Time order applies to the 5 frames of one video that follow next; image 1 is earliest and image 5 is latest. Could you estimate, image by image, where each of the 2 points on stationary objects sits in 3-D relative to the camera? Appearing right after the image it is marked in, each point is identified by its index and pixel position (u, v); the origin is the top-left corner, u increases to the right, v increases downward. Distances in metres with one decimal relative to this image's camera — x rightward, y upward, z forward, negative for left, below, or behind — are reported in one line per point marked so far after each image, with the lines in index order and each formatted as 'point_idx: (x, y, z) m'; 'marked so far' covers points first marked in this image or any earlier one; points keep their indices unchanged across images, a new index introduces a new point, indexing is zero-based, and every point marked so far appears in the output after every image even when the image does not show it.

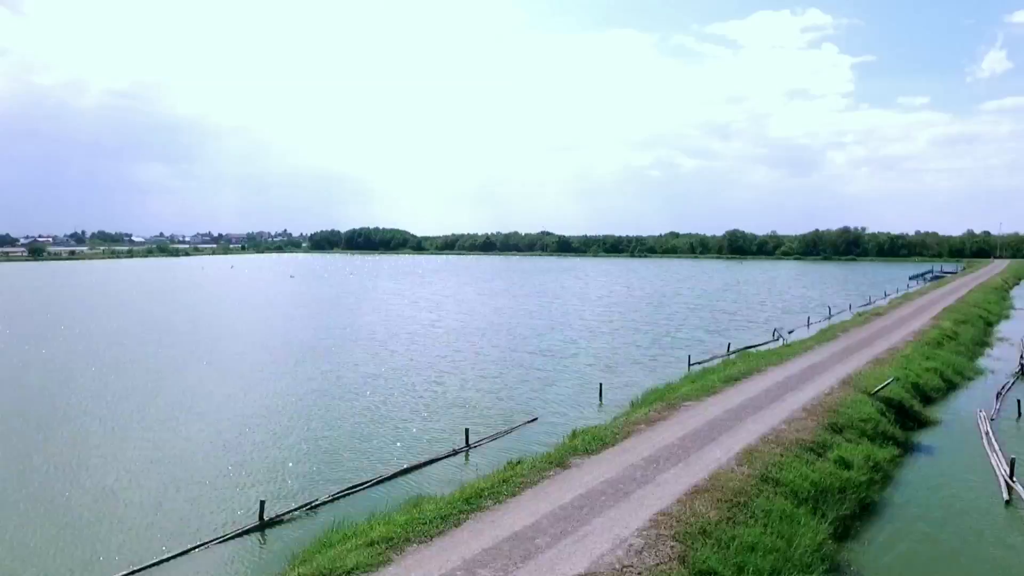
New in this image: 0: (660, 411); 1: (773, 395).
0: (+3.8, -3.2, +16.7) m
1: (+7.2, -3.0, +18.1) m
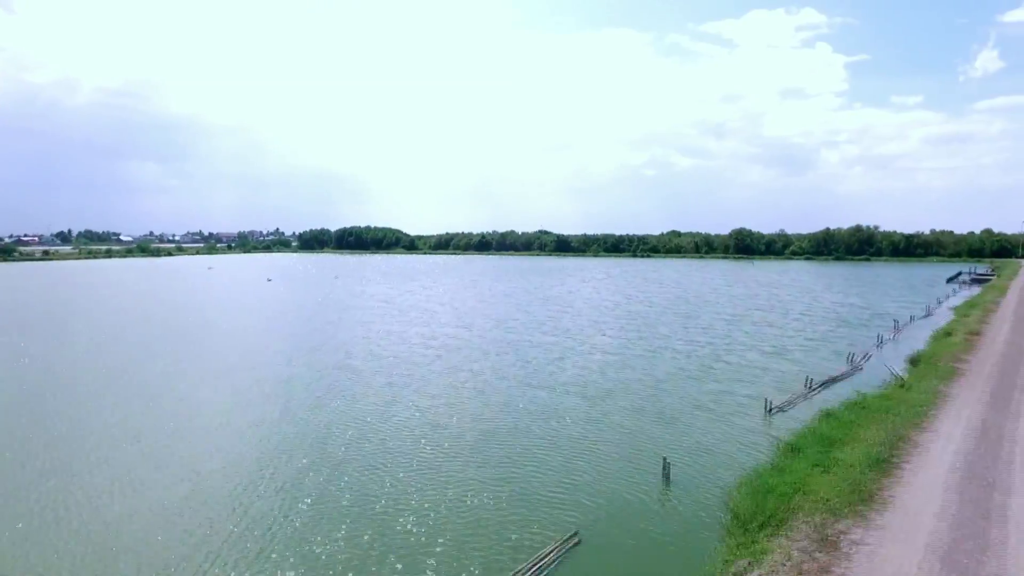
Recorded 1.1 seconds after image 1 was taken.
0: (+4.3, -3.8, +9.4) m
1: (+7.7, -3.5, +10.8) m
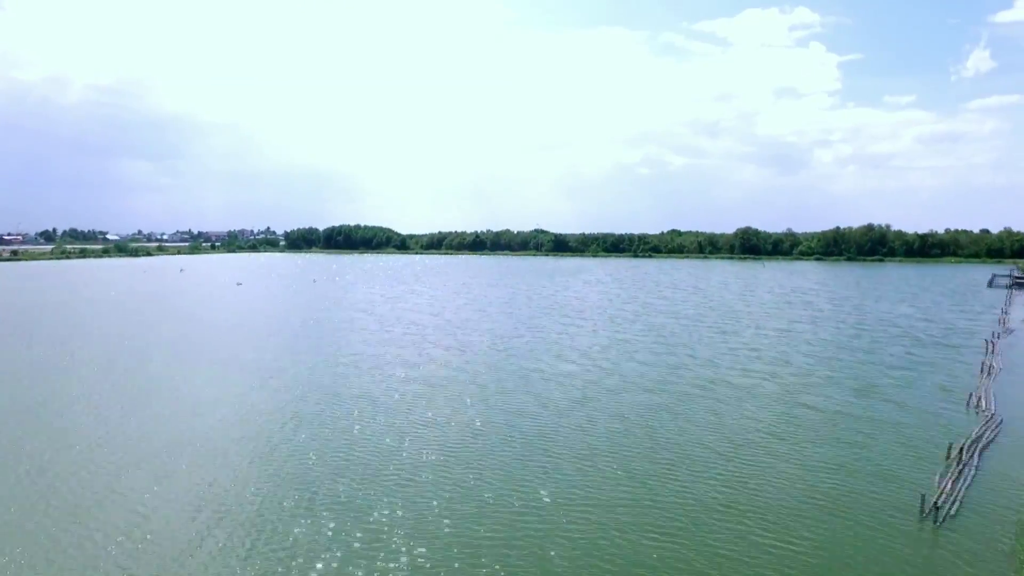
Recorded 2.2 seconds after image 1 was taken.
0: (+4.8, -4.4, +2.3) m
1: (+8.2, -4.2, +3.7) m
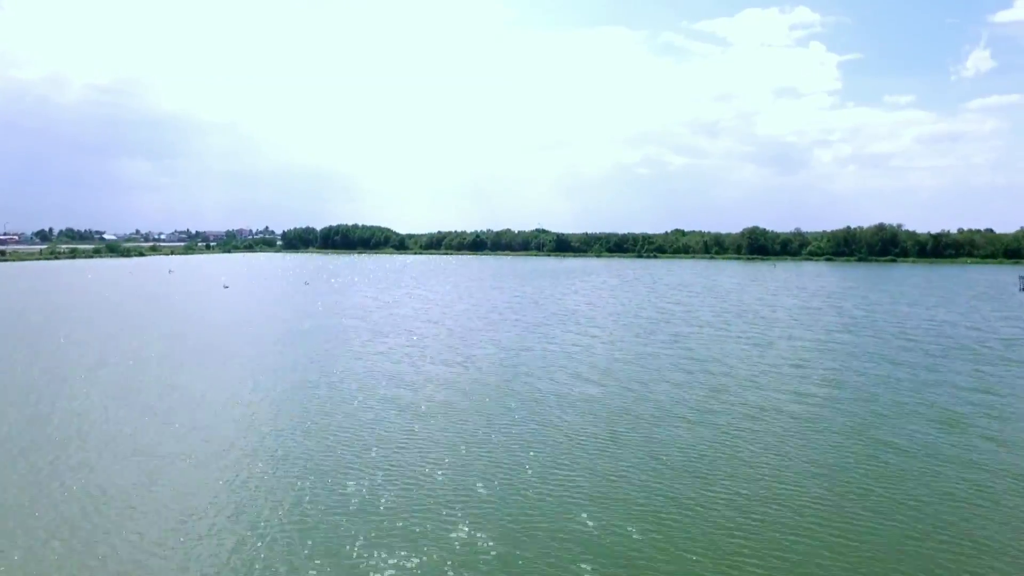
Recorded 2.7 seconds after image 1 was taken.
0: (+5.2, -4.8, -1.6) m
1: (+8.6, -4.5, -0.2) m
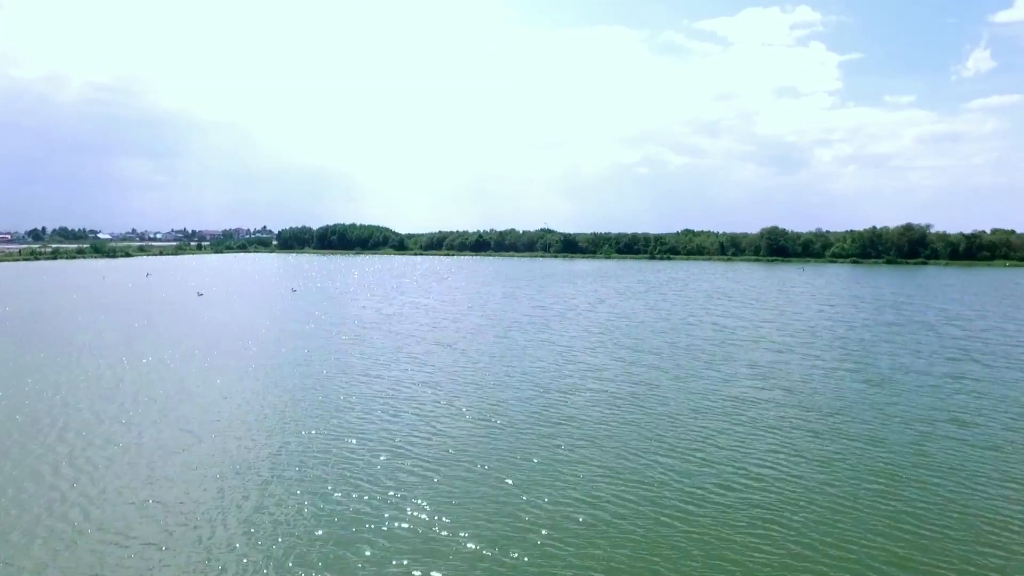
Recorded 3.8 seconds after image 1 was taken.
0: (+6.8, -5.5, -9.6) m
1: (+10.2, -5.3, -8.1) m
